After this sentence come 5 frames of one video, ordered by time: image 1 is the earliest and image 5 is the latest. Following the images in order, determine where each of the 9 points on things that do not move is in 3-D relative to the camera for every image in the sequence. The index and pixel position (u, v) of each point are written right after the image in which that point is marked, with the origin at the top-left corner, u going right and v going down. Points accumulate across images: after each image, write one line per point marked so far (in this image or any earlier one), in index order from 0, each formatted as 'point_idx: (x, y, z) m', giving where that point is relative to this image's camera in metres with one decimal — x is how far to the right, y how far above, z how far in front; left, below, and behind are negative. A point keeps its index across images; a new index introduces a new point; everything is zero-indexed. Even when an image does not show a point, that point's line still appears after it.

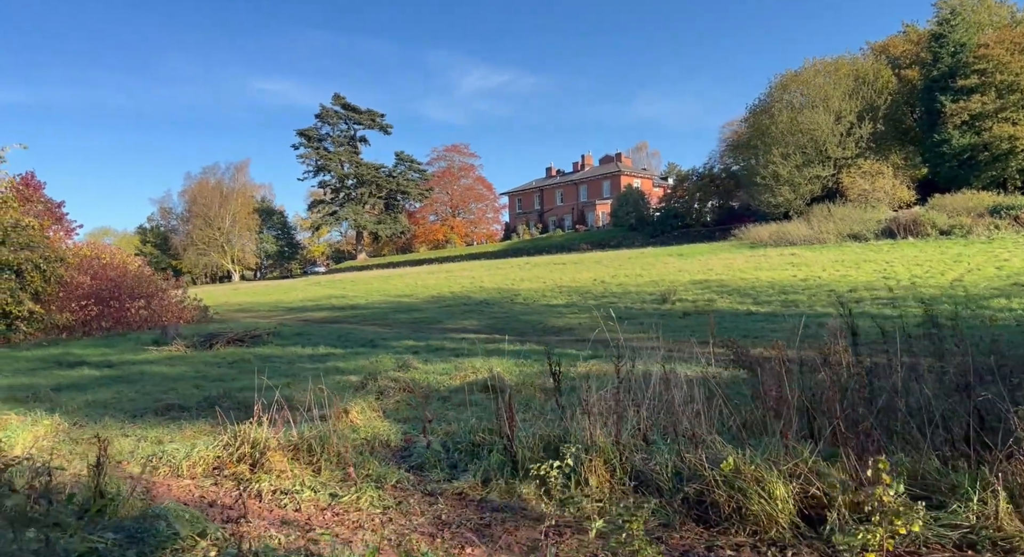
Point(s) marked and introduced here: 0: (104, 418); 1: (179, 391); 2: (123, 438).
0: (-3.6, -1.2, +6.0) m
1: (-3.7, -1.2, +7.6) m
2: (-3.0, -1.2, +5.2) m
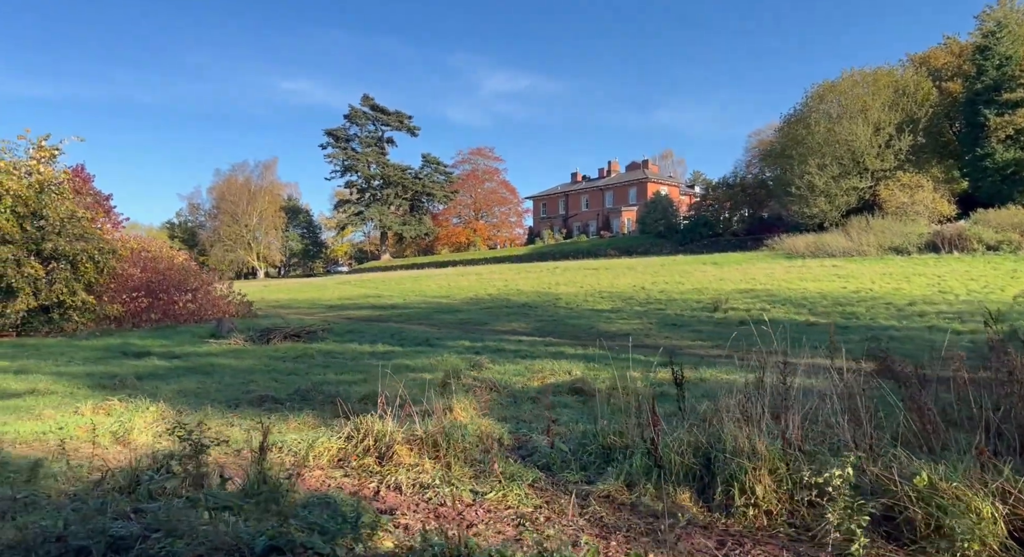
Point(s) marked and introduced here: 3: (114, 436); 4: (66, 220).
0: (-2.8, -1.1, +6.1) m
1: (-2.8, -1.2, +7.7) m
2: (-2.2, -1.1, +5.3) m
3: (-3.0, -1.2, +5.3) m
4: (-10.1, +1.3, +15.3) m
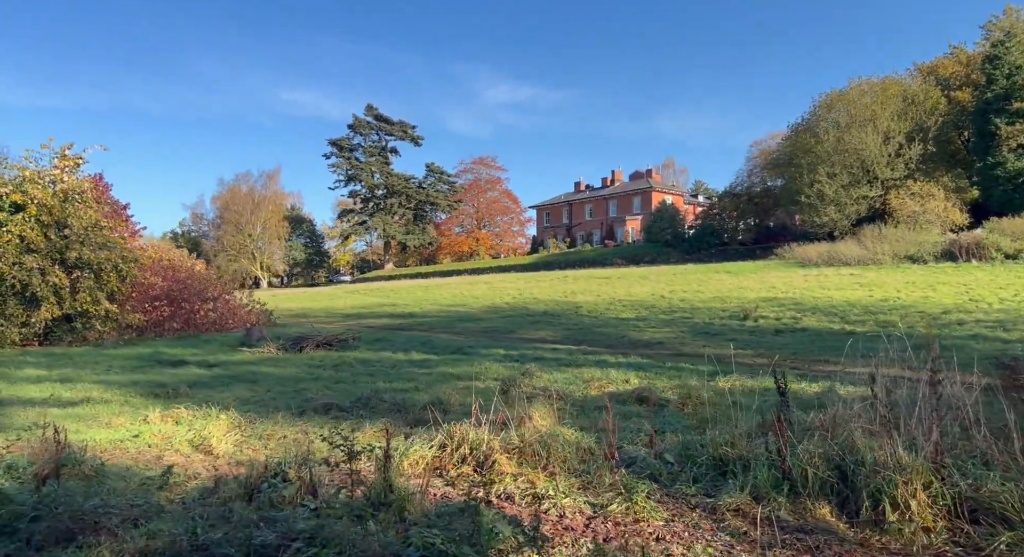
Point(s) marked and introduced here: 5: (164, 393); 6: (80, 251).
0: (-2.1, -1.2, +6.1) m
1: (-2.2, -1.3, +7.6) m
2: (-1.5, -1.2, +5.3) m
3: (-2.4, -1.3, +5.2) m
4: (-9.5, +1.1, +15.3) m
5: (-3.9, -1.3, +7.7) m
6: (-9.5, +0.6, +14.9) m
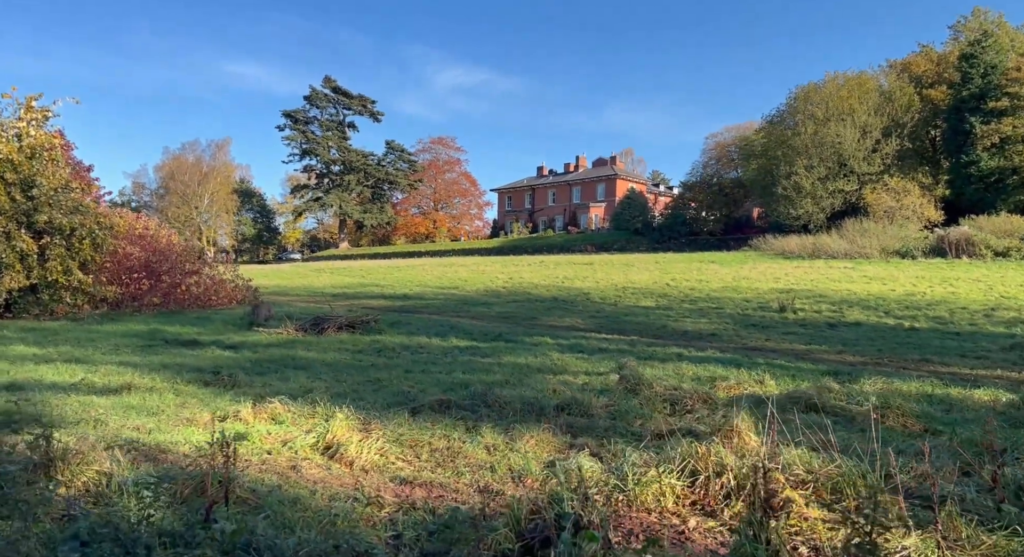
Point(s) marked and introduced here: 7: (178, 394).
0: (-0.9, -1.0, +5.1) m
1: (-1.1, -1.0, +6.6) m
2: (-0.3, -1.0, +4.3) m
3: (-1.1, -1.1, +4.2) m
4: (-8.9, +1.8, +13.6) m
5: (-2.8, -1.0, +6.5) m
6: (-8.8, +1.3, +13.2) m
7: (-2.9, -1.0, +5.8) m
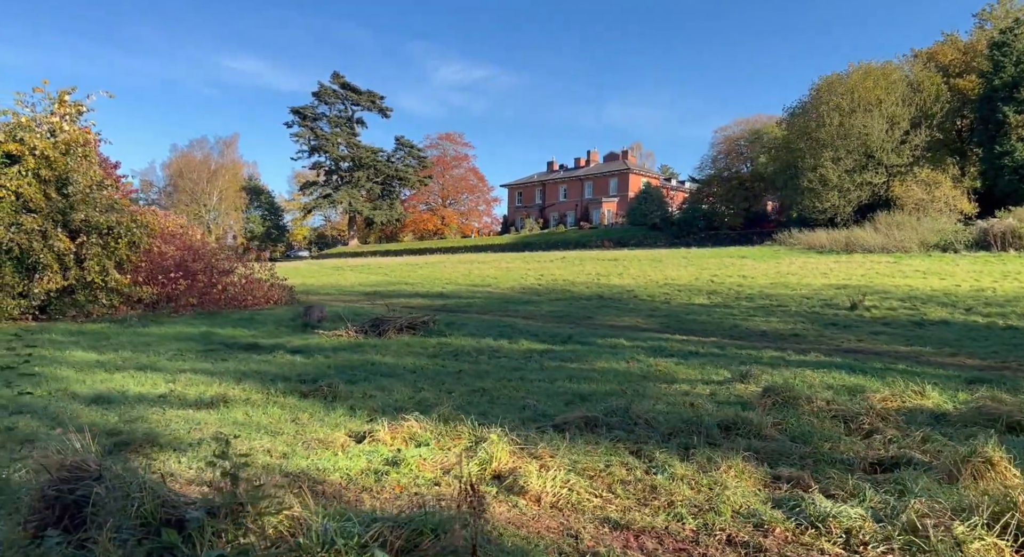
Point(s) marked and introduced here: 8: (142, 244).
0: (+0.2, -1.0, +4.5) m
1: (0.0, -1.0, +6.0) m
2: (+0.8, -1.0, +3.7) m
3: (0.0, -1.1, +3.6) m
4: (-7.7, +1.8, +13.0) m
5: (-1.7, -1.0, +5.9) m
6: (-7.7, +1.2, +12.7) m
7: (-1.8, -1.0, +5.3) m
8: (-7.3, +0.7, +13.8) m
